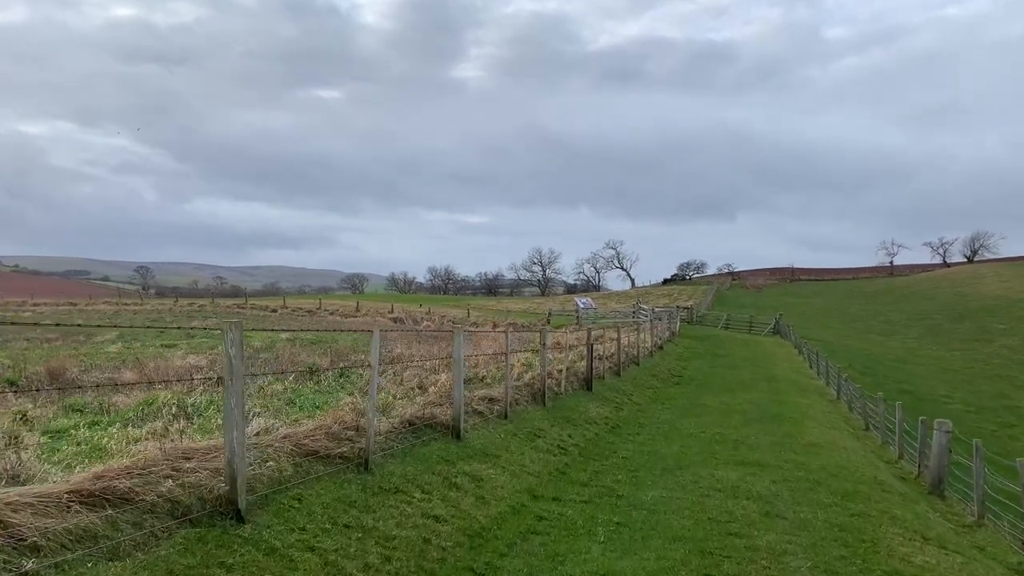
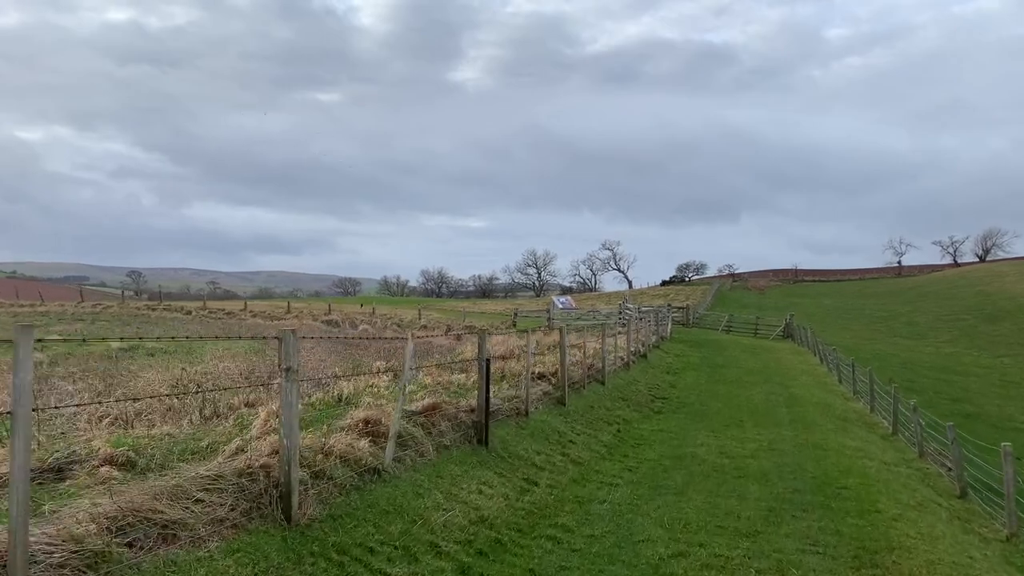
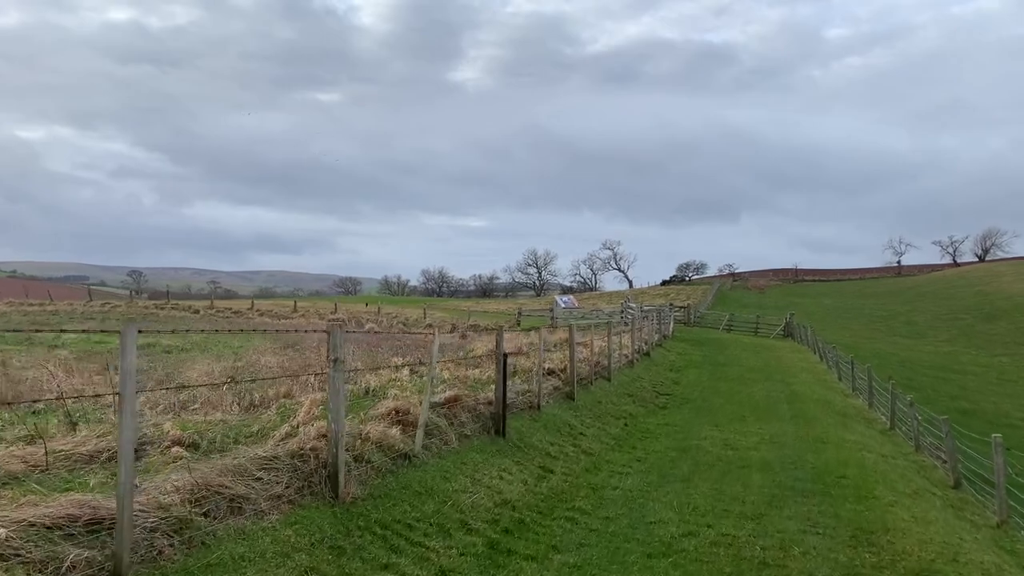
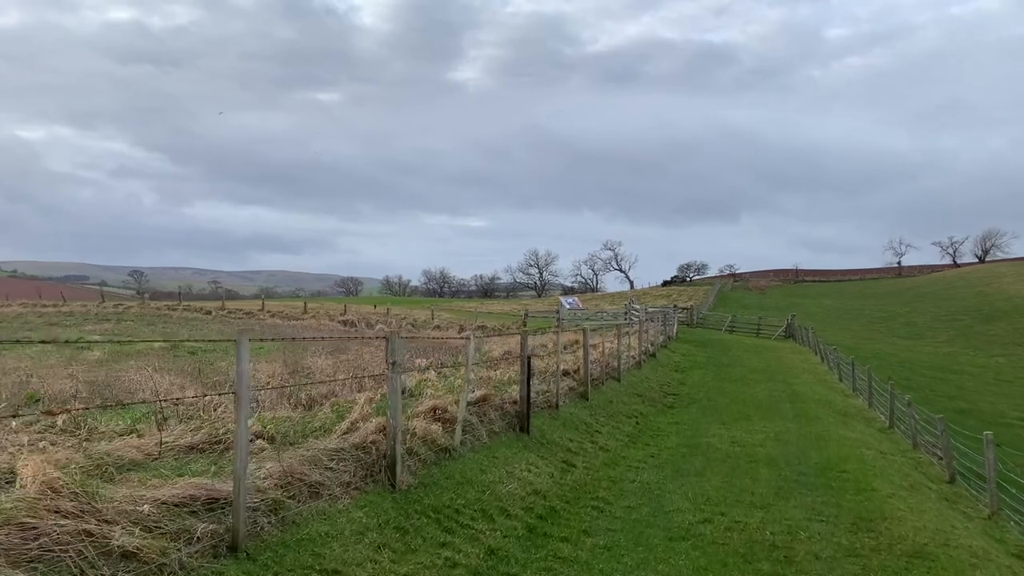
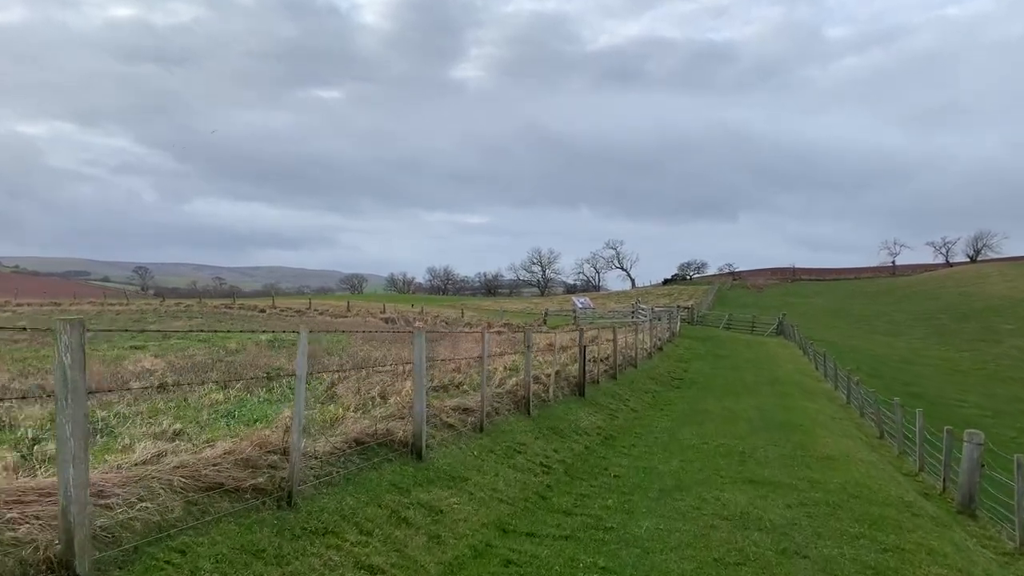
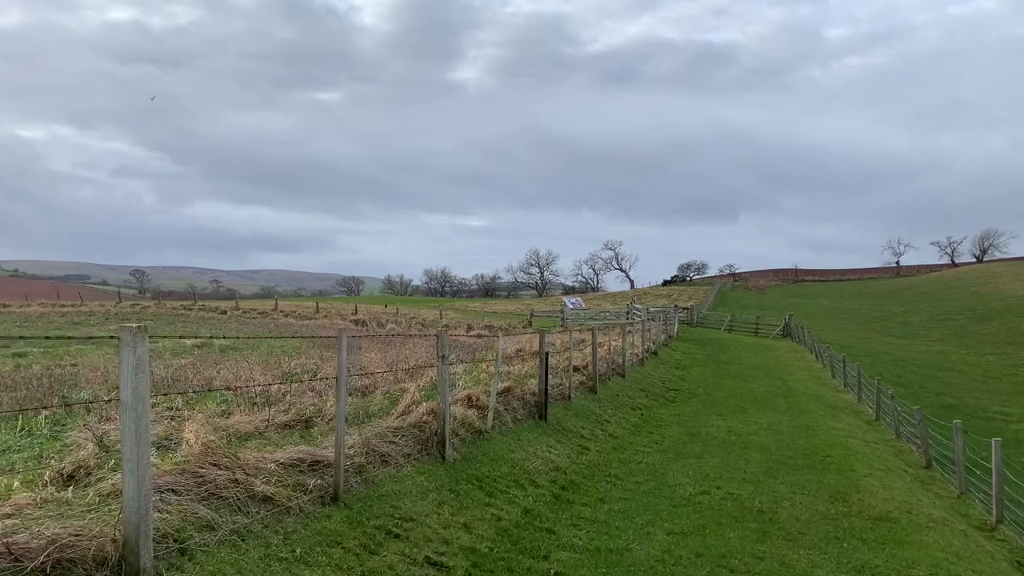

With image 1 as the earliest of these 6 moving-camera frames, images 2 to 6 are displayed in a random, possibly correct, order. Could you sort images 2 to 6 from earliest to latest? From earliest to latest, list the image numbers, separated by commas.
5, 6, 4, 3, 2
